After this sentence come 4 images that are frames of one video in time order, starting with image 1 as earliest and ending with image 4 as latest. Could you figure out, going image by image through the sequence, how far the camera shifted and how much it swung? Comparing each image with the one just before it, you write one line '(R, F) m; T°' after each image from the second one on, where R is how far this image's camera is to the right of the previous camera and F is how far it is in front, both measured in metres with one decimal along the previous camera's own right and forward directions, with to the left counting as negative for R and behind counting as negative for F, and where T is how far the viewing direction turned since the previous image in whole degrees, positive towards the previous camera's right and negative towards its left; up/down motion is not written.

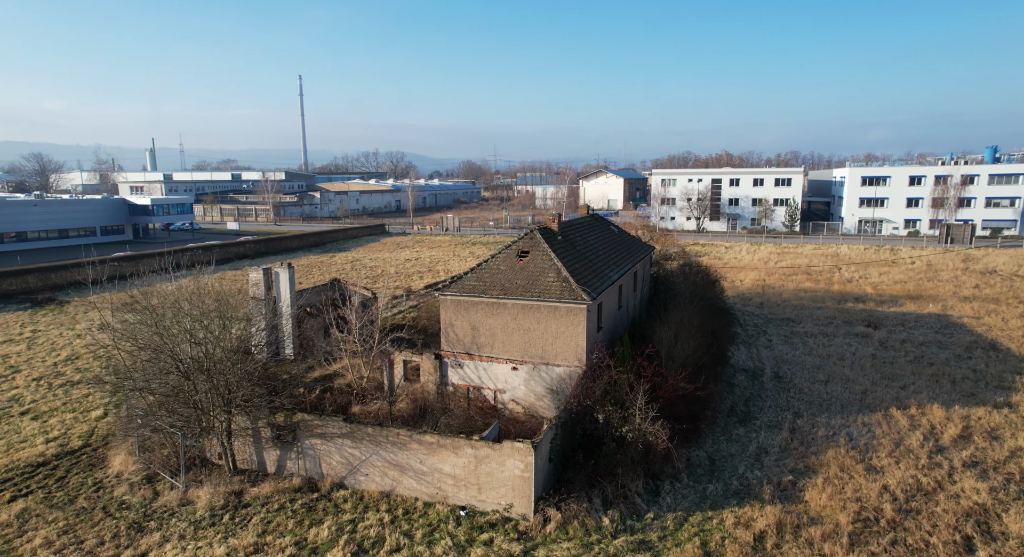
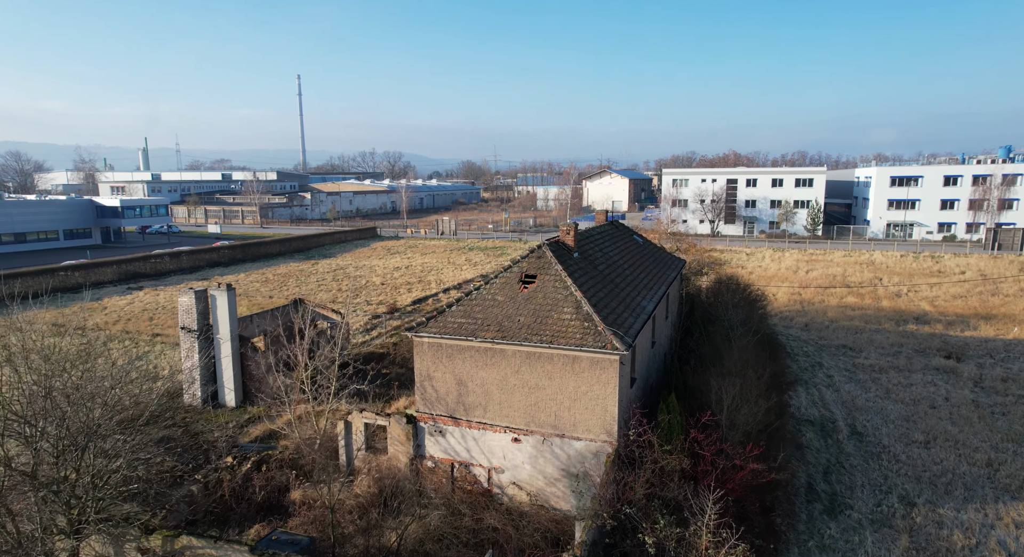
(0.0, +5.4) m; 0°
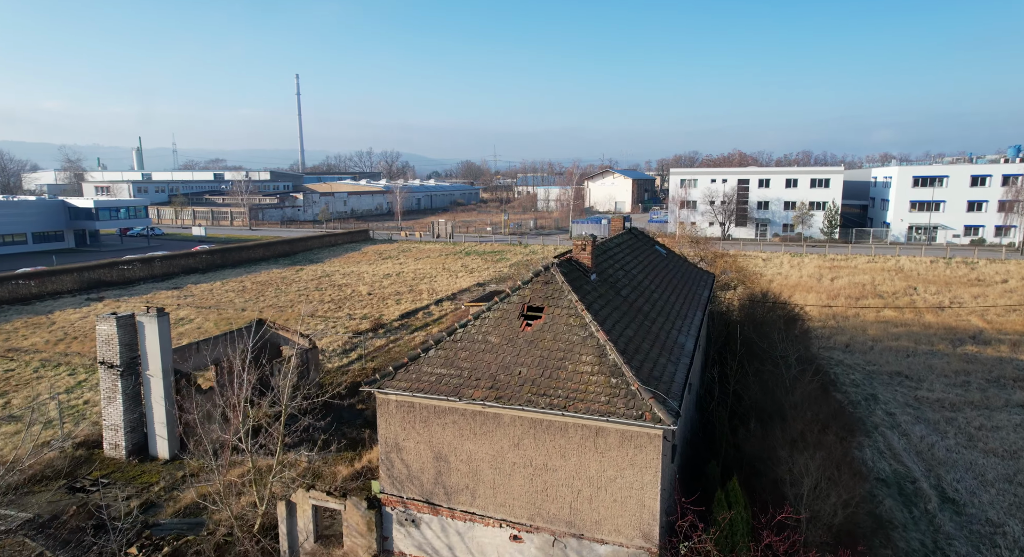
(0.0, +3.8) m; 0°
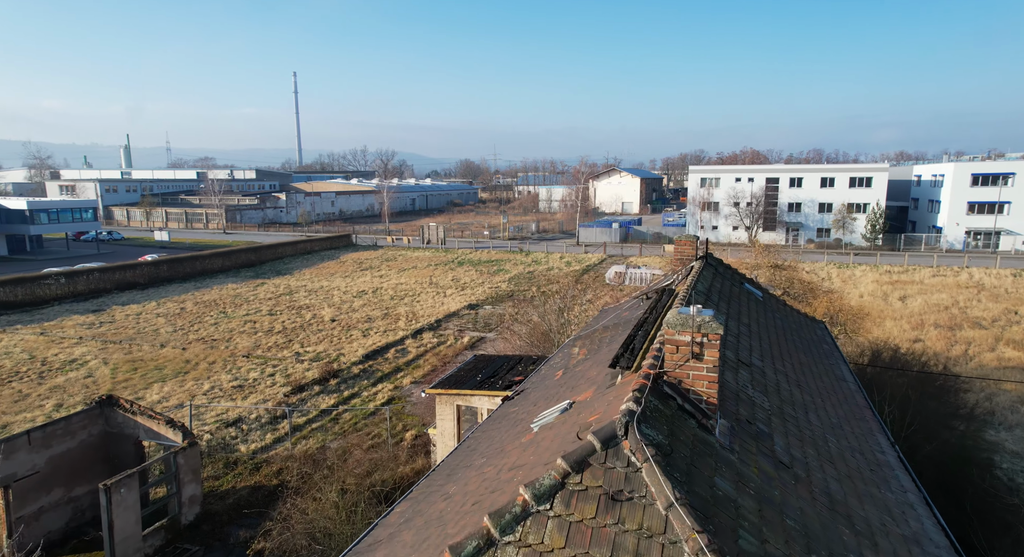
(+0.1, +8.0) m; 0°
